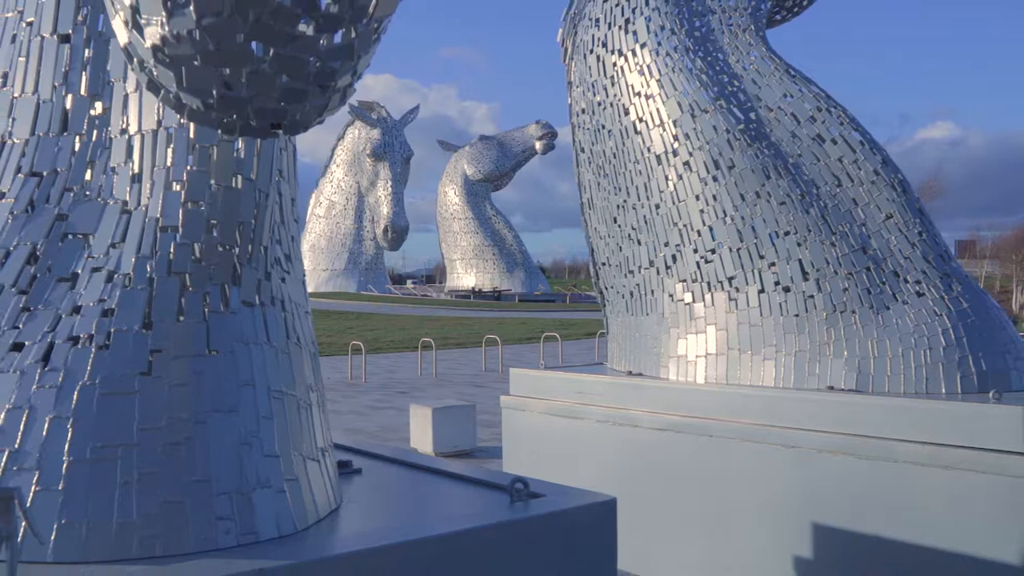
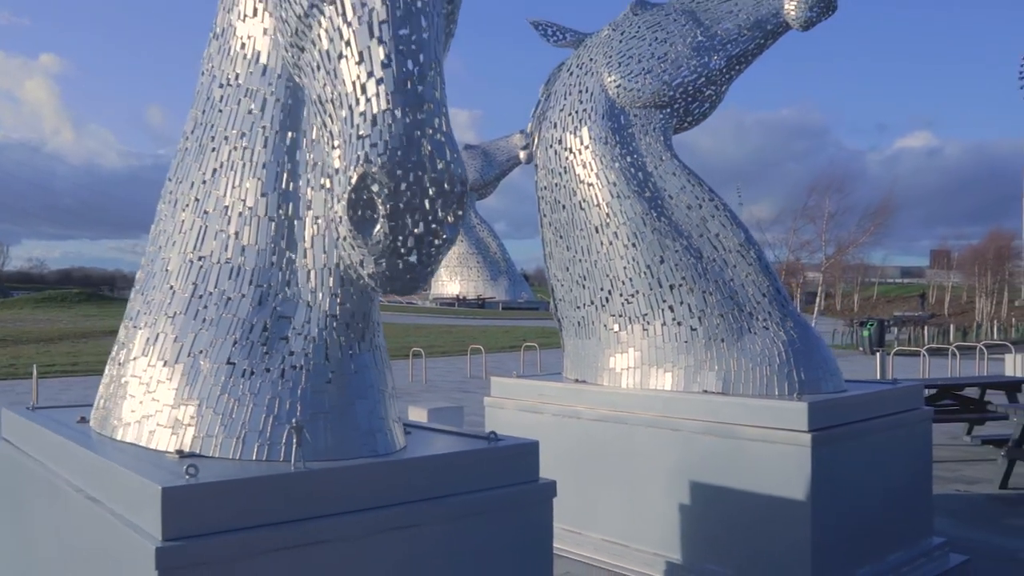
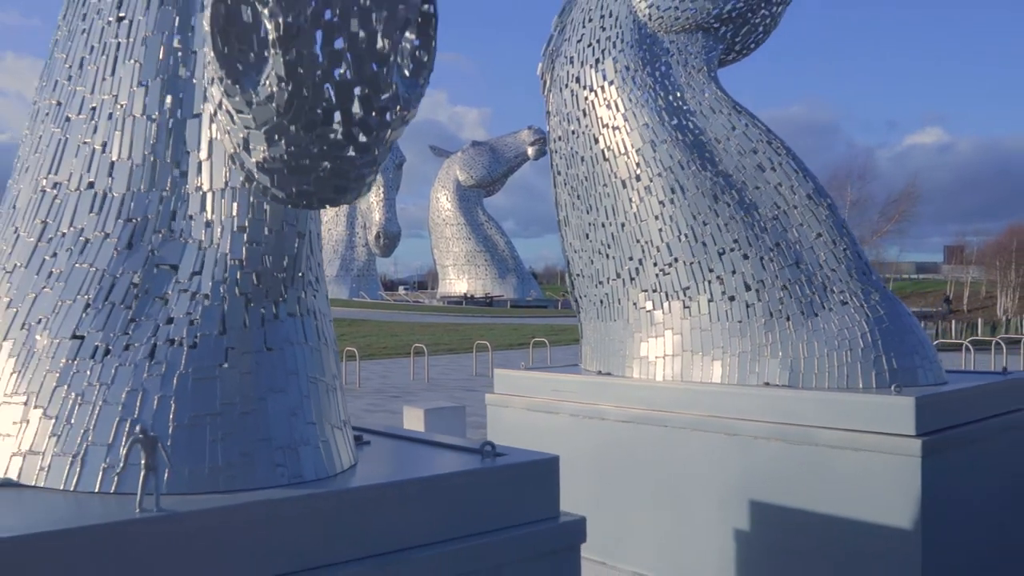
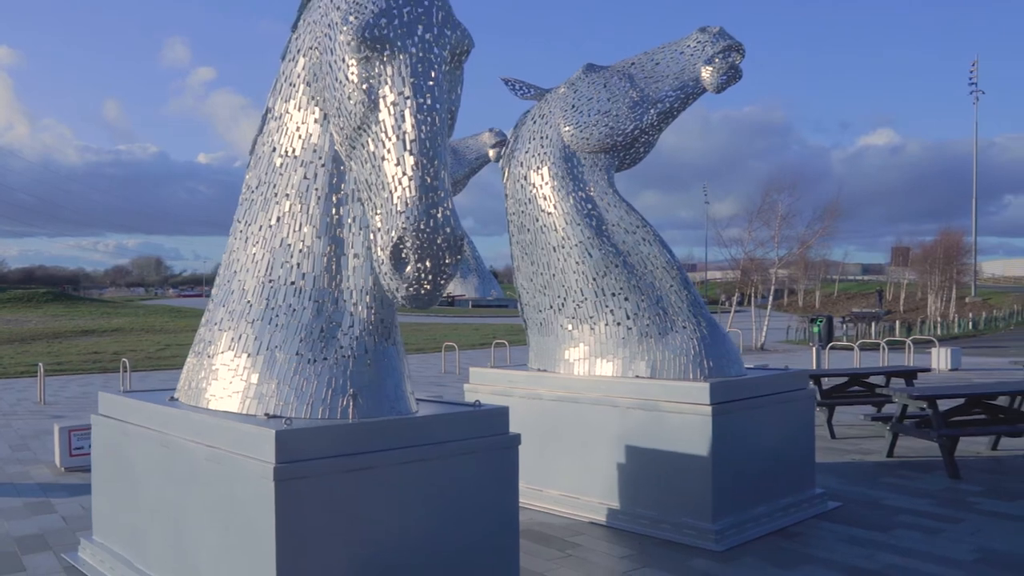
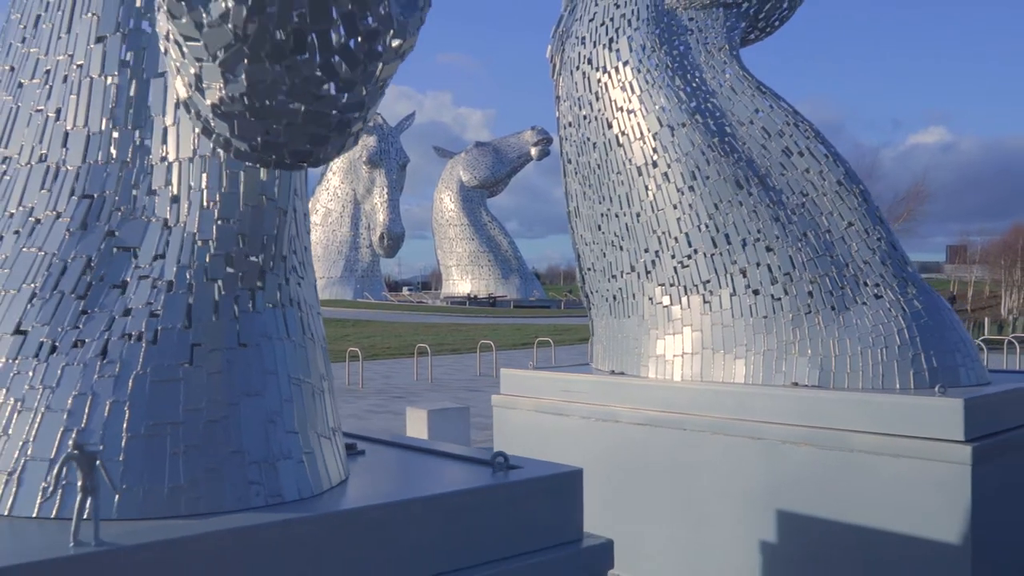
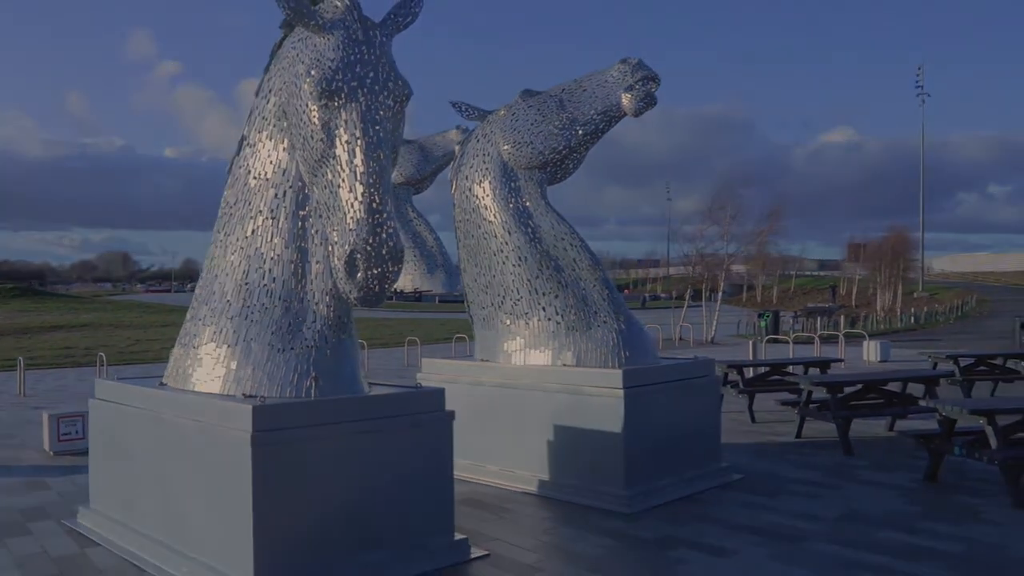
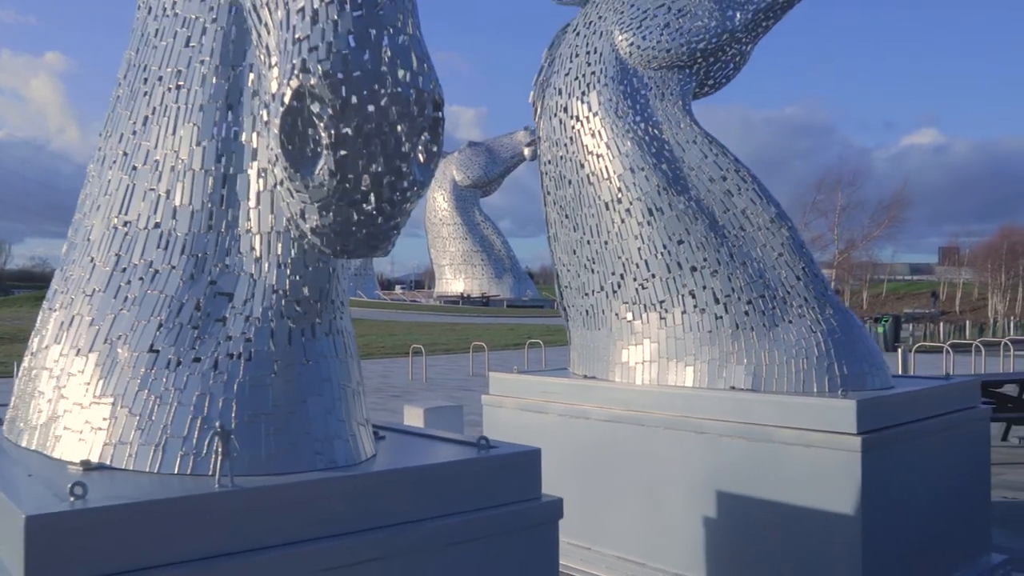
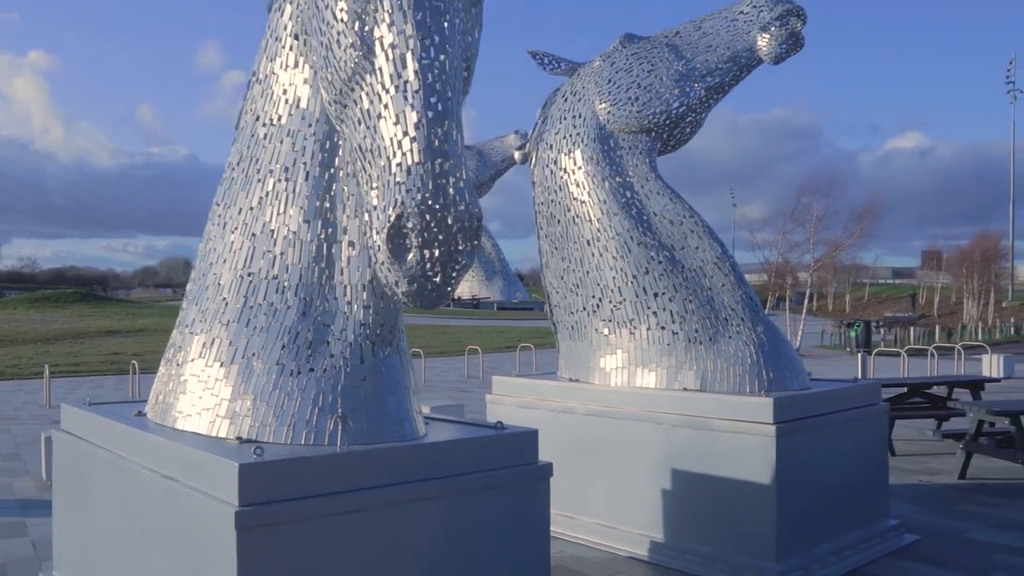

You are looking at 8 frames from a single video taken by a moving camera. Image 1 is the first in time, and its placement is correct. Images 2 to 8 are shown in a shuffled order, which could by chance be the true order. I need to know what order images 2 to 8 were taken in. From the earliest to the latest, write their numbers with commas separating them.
5, 3, 7, 2, 8, 4, 6
